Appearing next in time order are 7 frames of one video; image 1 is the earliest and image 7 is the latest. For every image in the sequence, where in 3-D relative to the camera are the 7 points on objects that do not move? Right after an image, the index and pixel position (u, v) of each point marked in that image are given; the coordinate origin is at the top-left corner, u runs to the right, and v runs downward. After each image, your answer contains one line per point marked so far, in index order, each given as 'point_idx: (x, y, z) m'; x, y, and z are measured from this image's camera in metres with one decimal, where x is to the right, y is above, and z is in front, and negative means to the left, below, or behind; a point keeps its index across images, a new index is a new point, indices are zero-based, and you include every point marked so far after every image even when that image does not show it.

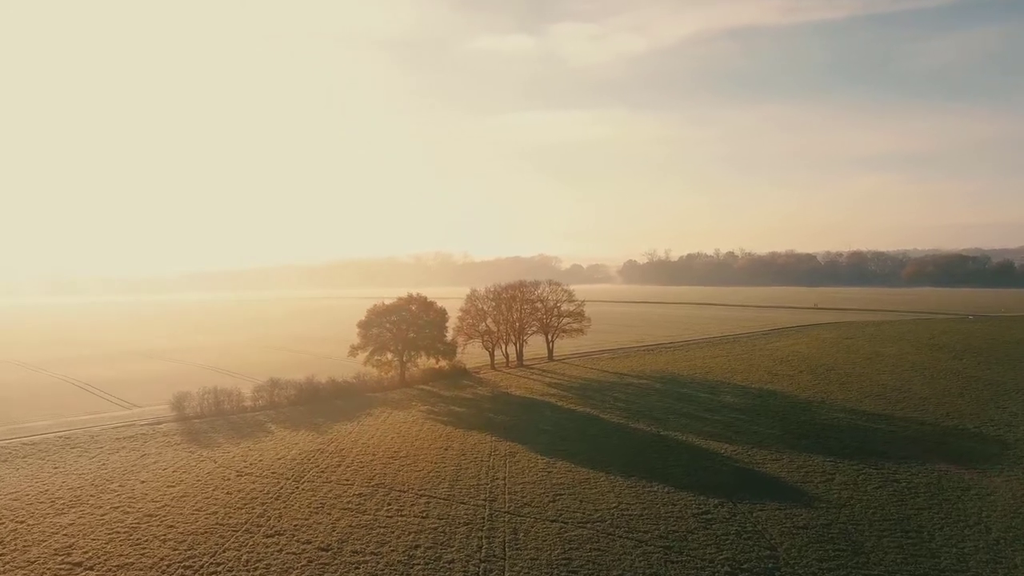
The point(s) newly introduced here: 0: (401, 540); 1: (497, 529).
0: (-3.9, -8.8, +18.7) m
1: (-0.6, -8.8, +19.8) m
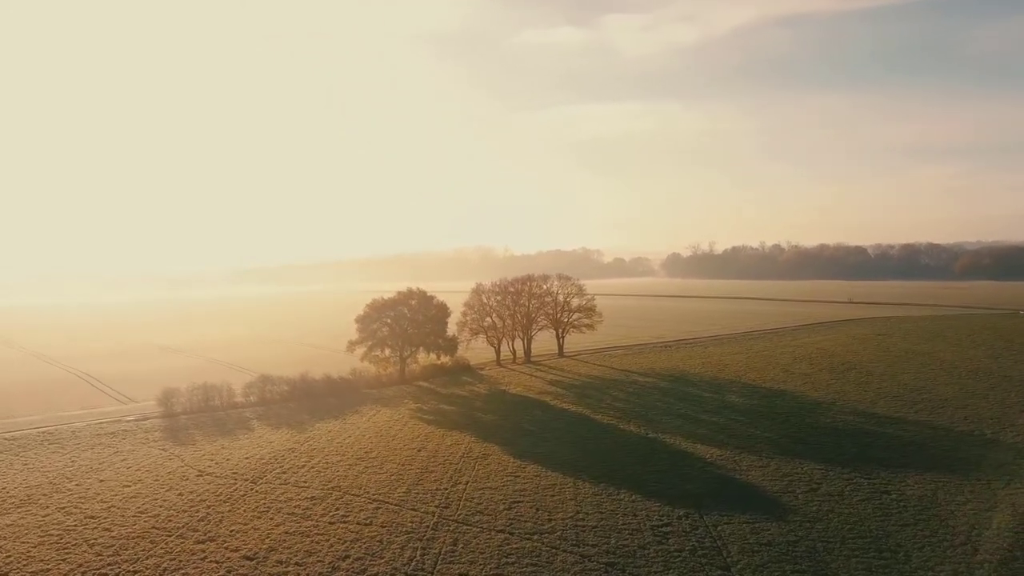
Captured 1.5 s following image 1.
0: (-6.0, -8.6, +17.7) m
1: (-2.6, -8.6, +18.6) m
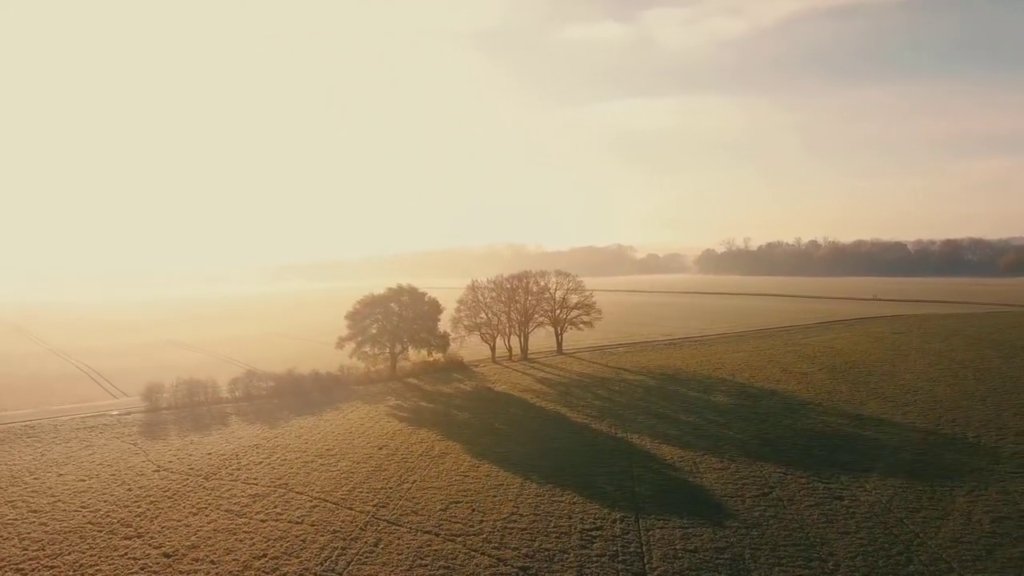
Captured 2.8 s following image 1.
0: (-8.6, -8.5, +17.6) m
1: (-5.2, -8.5, +18.4) m
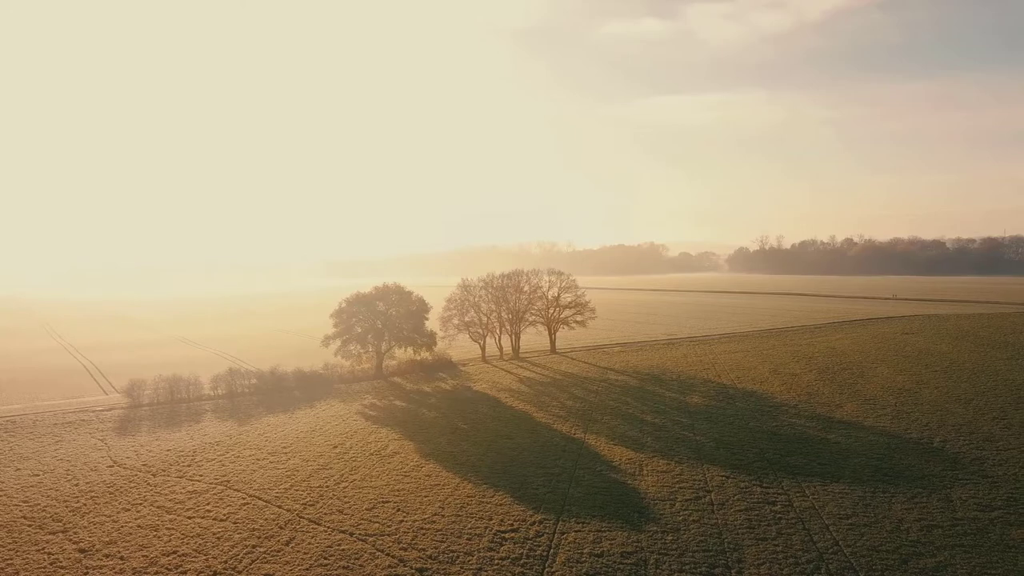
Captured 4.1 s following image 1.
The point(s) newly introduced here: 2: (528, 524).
0: (-11.6, -8.5, +17.9) m
1: (-8.2, -8.5, +18.5) m
2: (+0.6, -8.4, +19.3) m
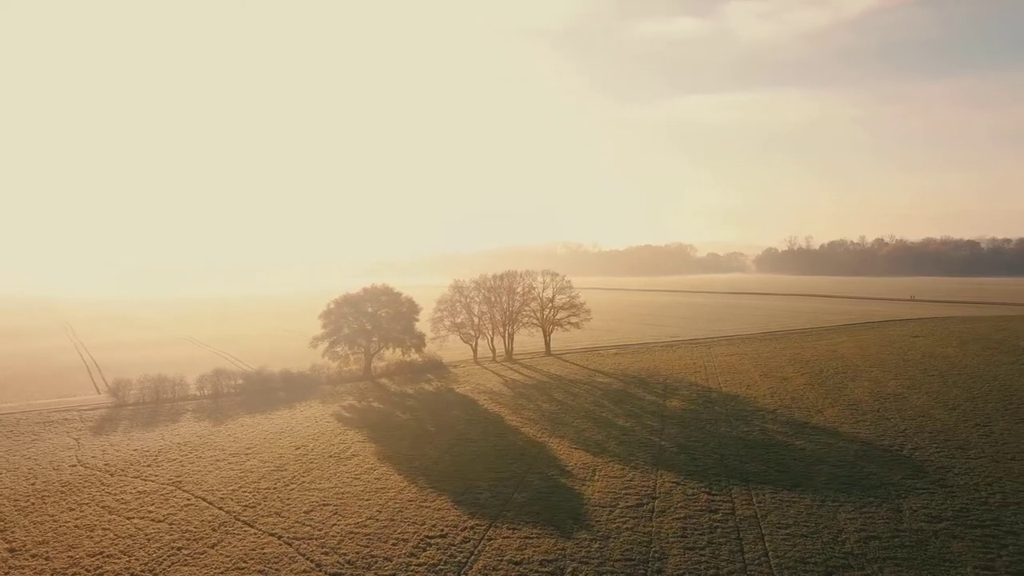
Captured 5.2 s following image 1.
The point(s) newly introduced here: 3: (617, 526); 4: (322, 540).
0: (-14.1, -8.6, +18.1) m
1: (-10.6, -8.6, +18.6) m
2: (-1.9, -8.6, +19.2) m
3: (+3.8, -8.5, +19.3) m
4: (-6.4, -8.6, +18.4) m
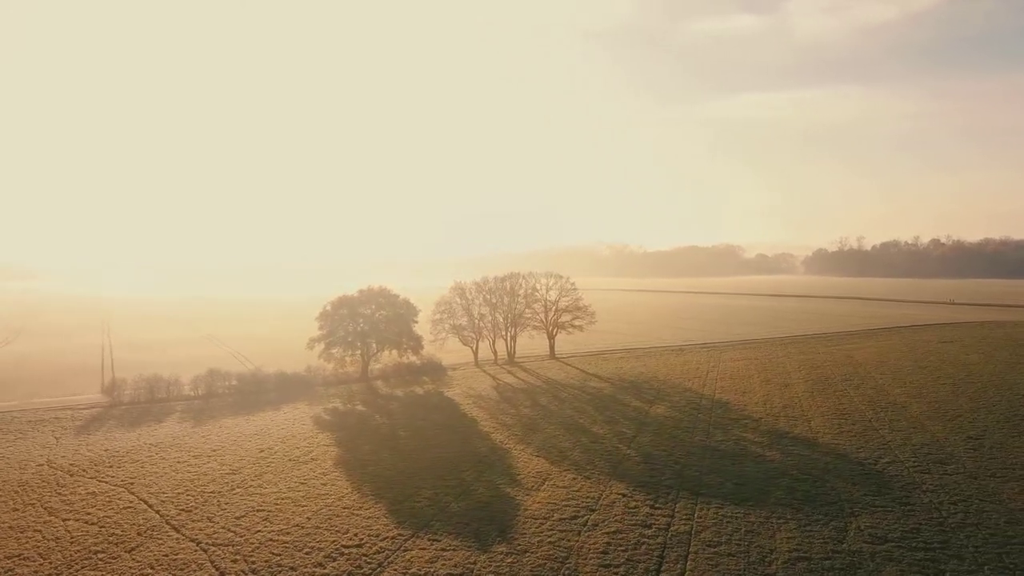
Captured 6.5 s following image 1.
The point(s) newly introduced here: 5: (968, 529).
0: (-16.9, -8.8, +18.4) m
1: (-13.4, -8.8, +18.8) m
2: (-4.6, -8.8, +18.9) m
3: (+1.0, -8.7, +18.7) m
4: (-9.2, -8.8, +18.3) m
5: (+15.9, -8.4, +18.8) m
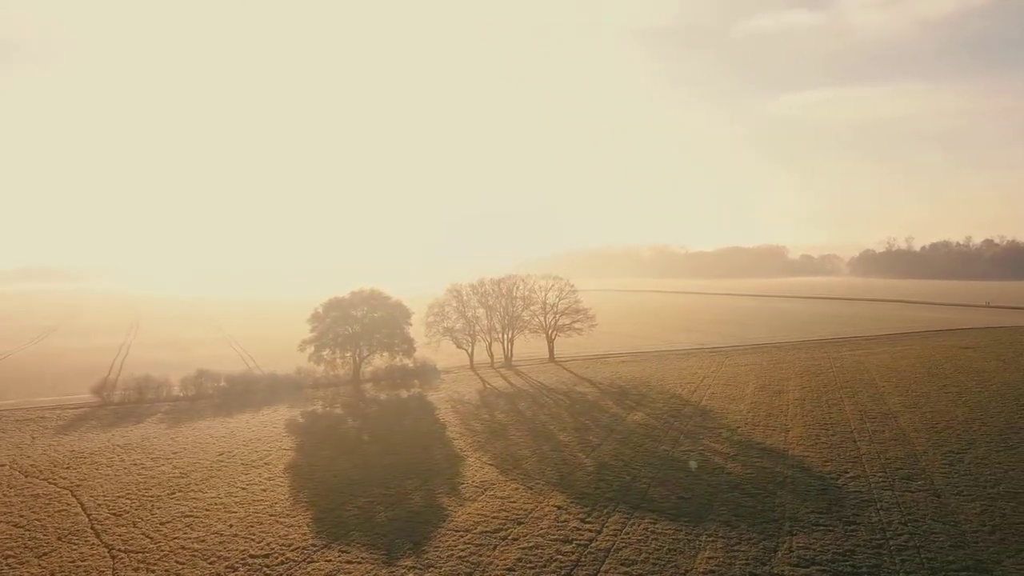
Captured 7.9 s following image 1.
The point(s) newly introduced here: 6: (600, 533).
0: (-19.9, -9.0, +18.7) m
1: (-16.4, -9.0, +18.9) m
2: (-7.6, -9.0, +18.6) m
3: (-2.0, -8.9, +18.1) m
4: (-12.2, -9.0, +18.2) m
5: (+12.9, -8.6, +17.6) m
6: (+3.3, -9.0, +19.7) m
